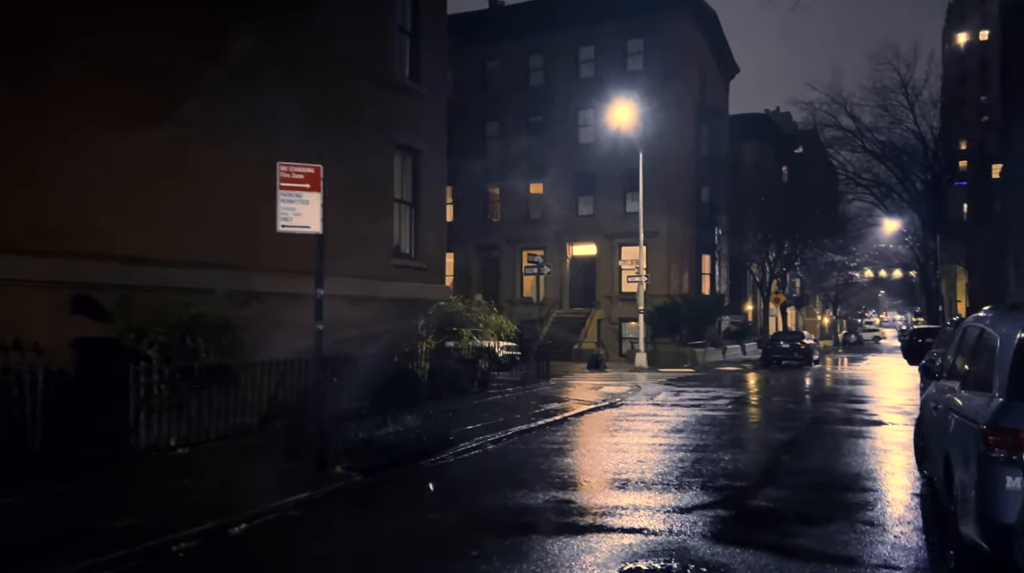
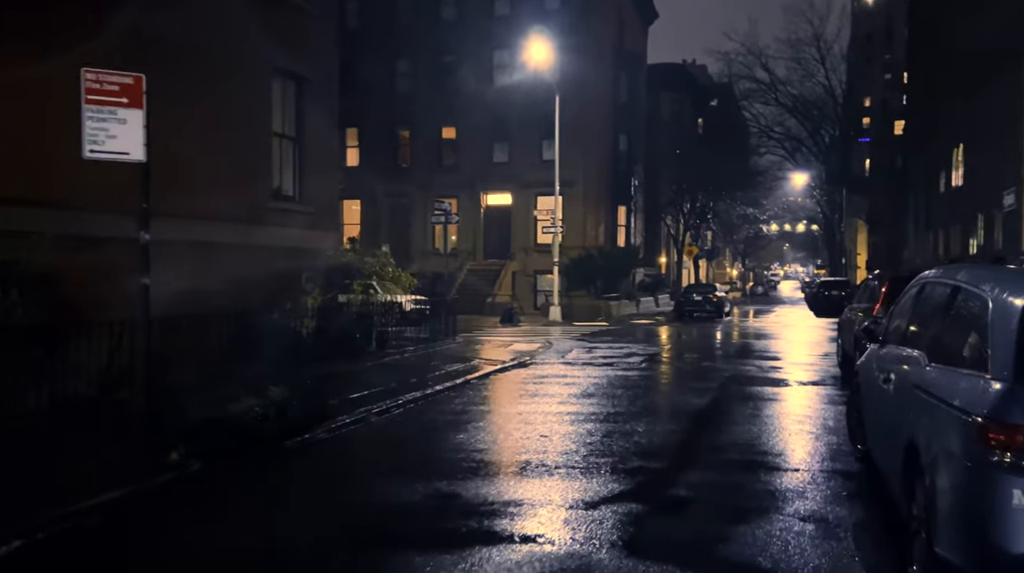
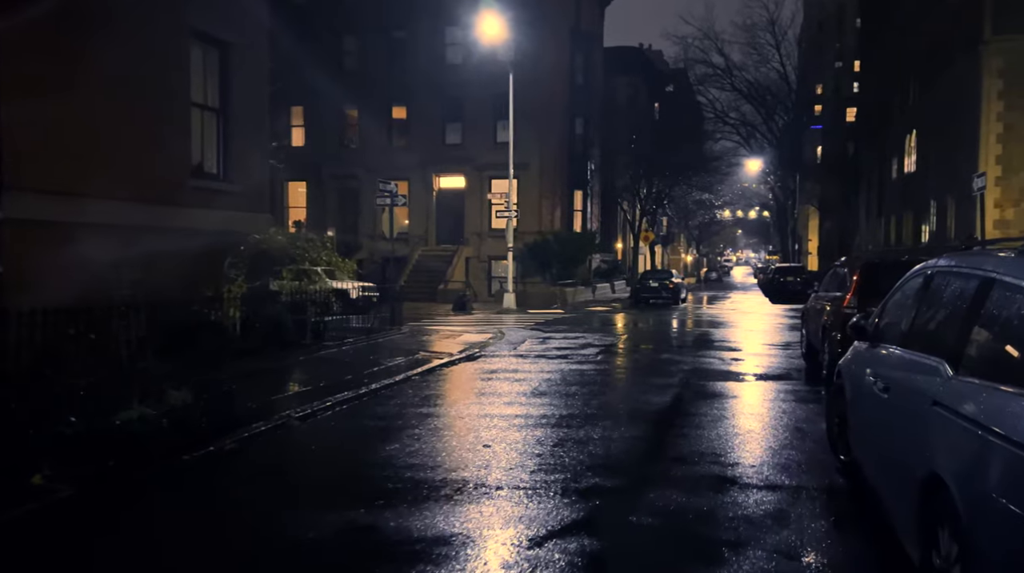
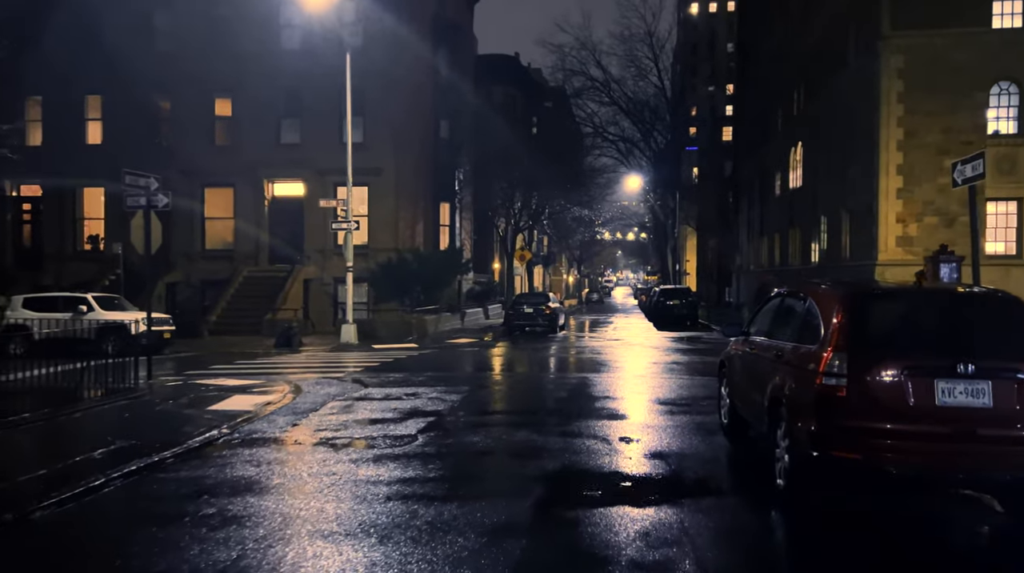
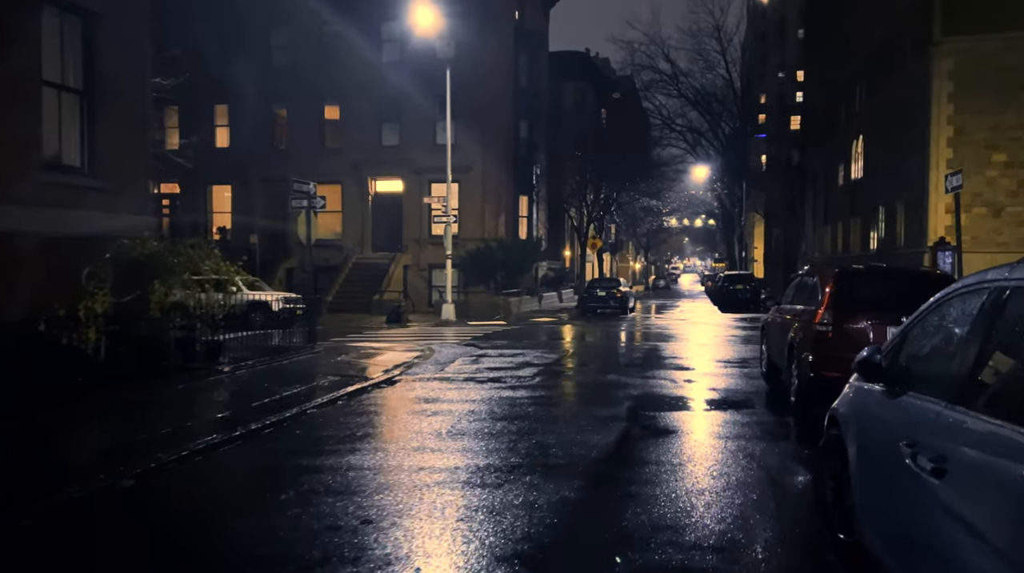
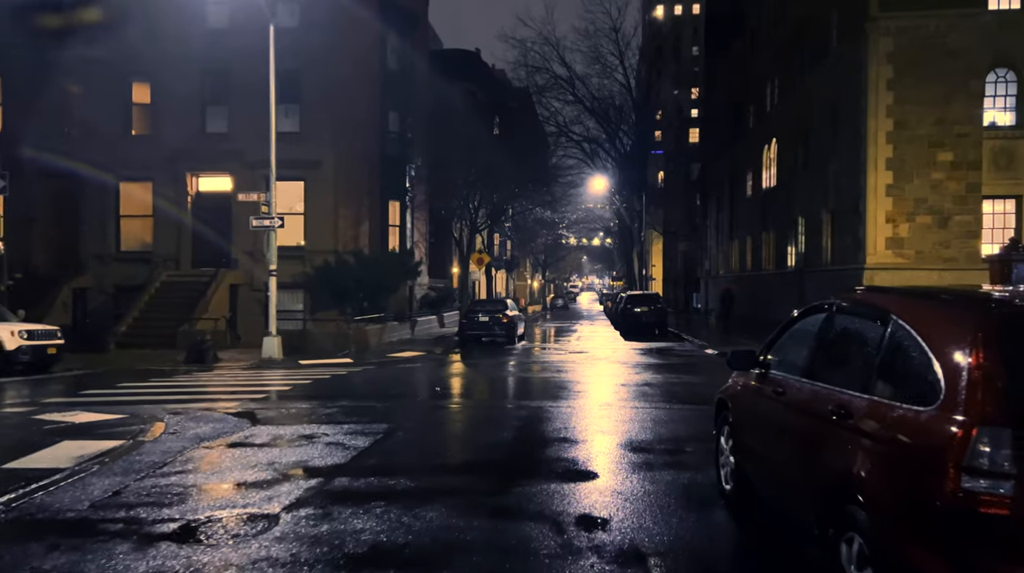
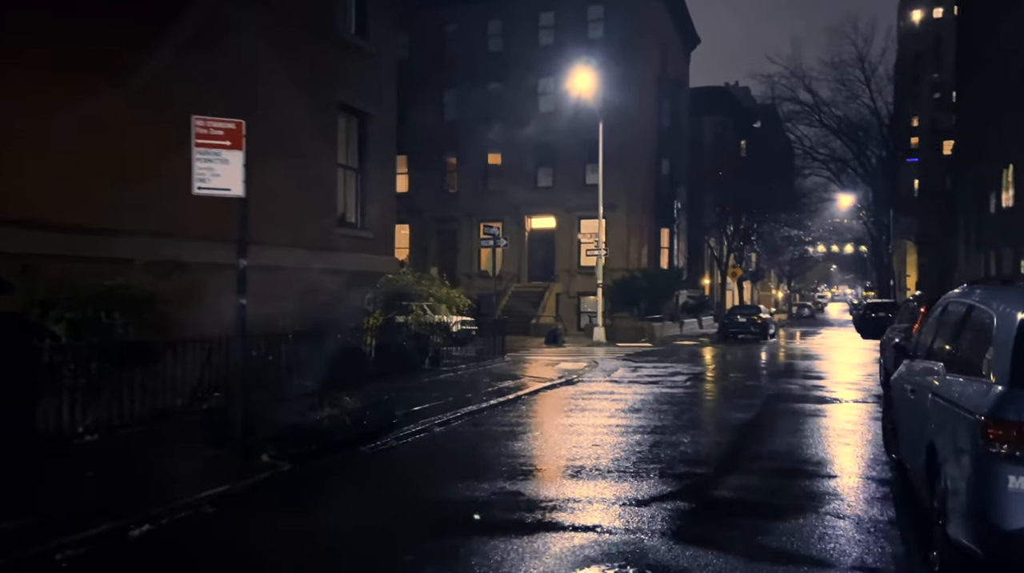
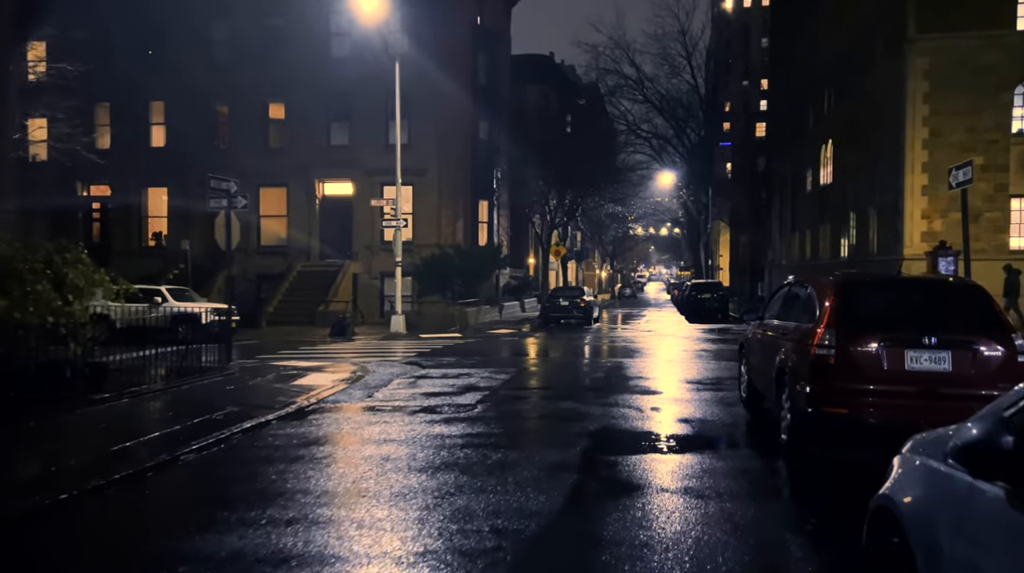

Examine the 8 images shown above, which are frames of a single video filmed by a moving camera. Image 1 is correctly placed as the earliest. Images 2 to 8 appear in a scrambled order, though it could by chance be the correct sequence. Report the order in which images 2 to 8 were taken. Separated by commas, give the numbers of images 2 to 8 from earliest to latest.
7, 2, 3, 5, 8, 4, 6
